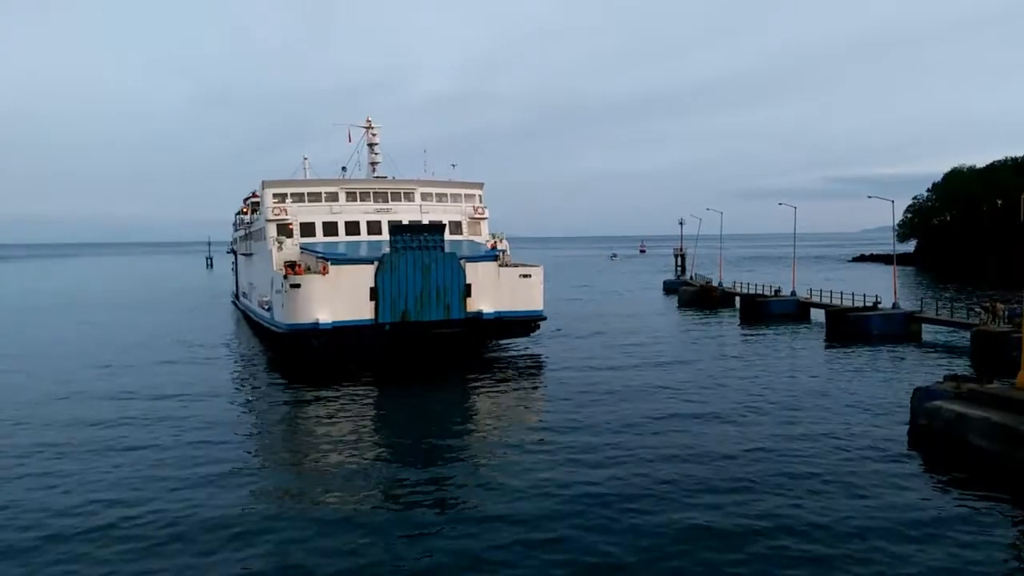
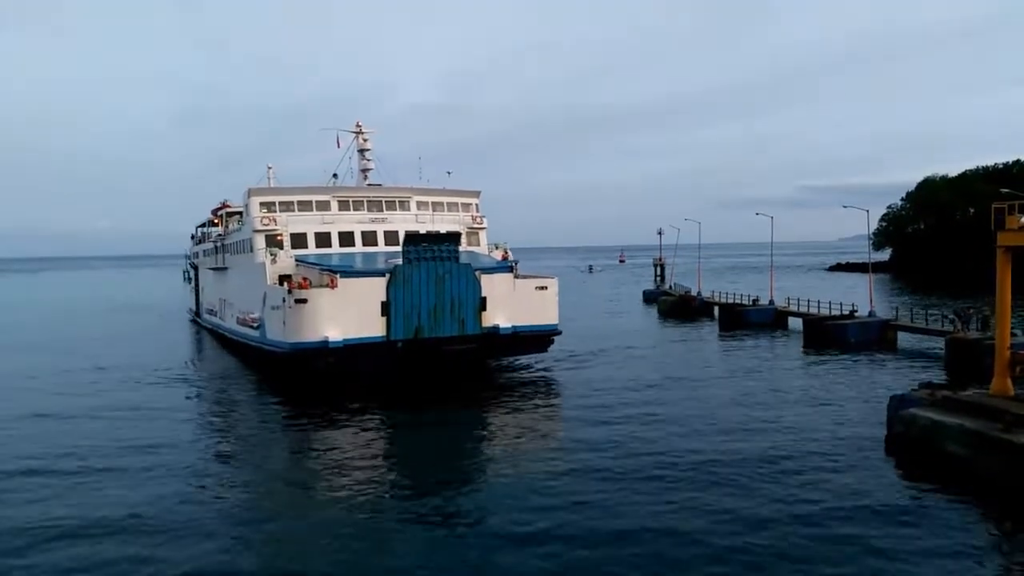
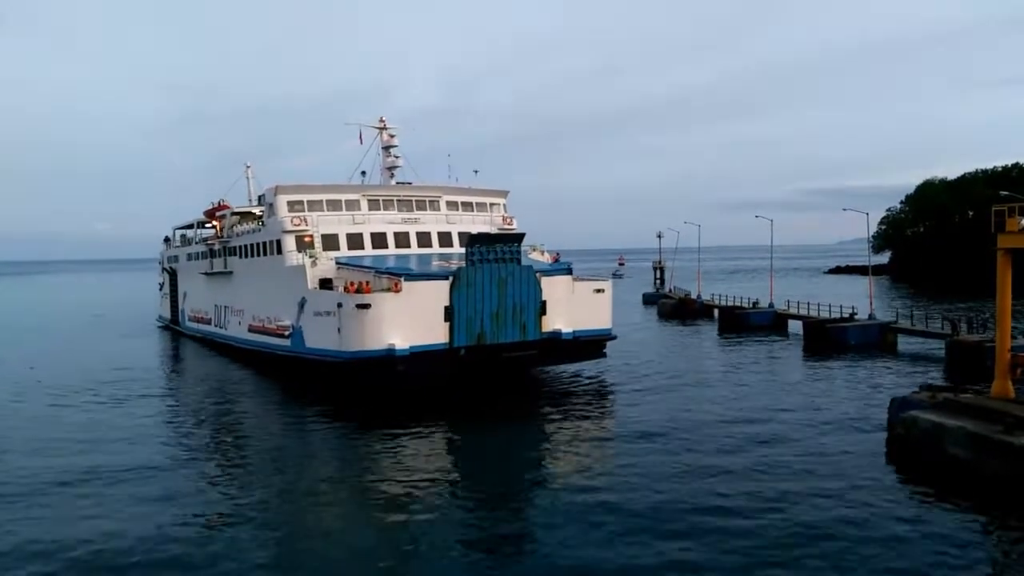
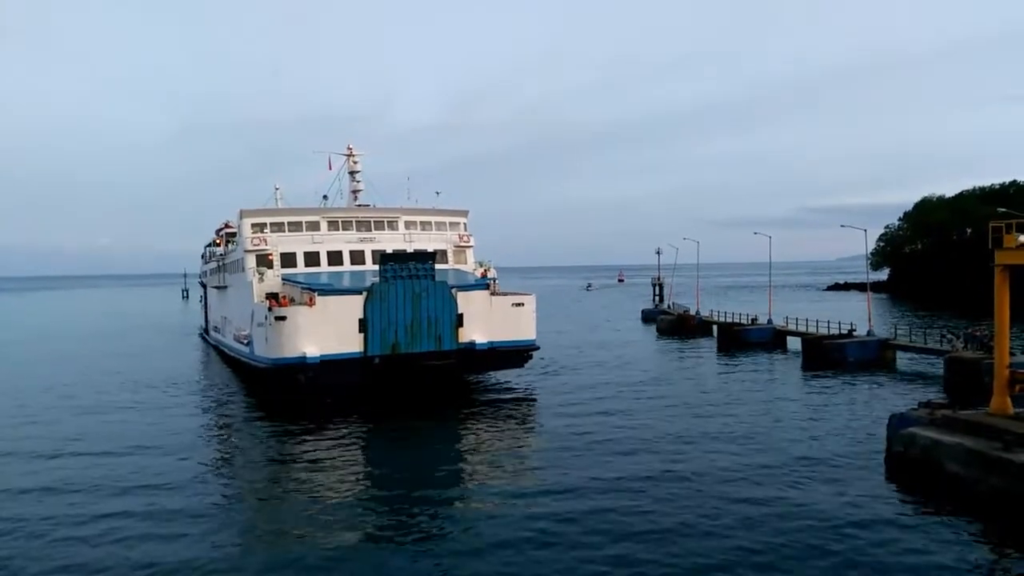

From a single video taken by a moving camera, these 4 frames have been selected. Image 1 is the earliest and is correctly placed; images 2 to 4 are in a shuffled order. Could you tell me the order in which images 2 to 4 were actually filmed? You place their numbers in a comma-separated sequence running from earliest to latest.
4, 2, 3
